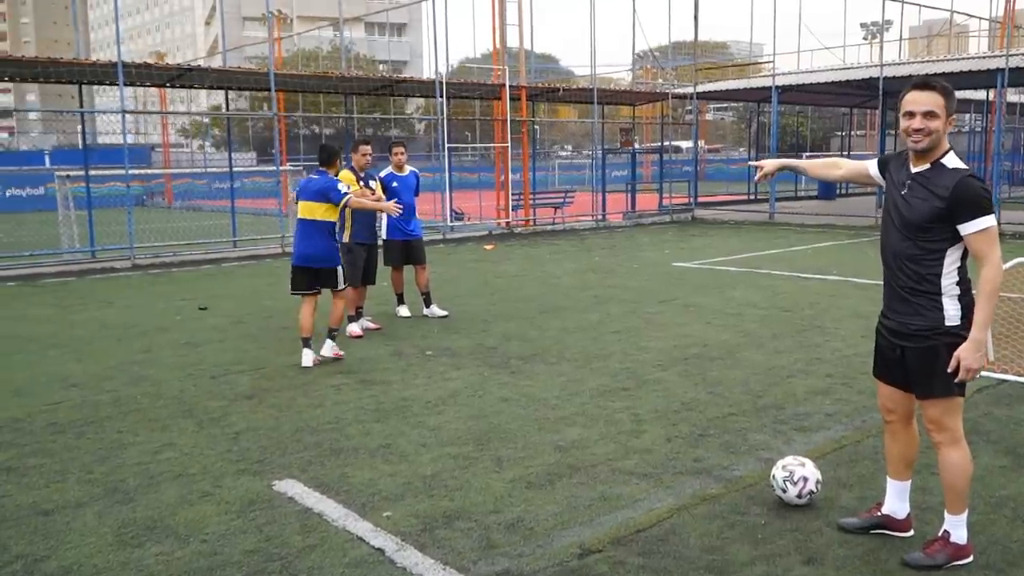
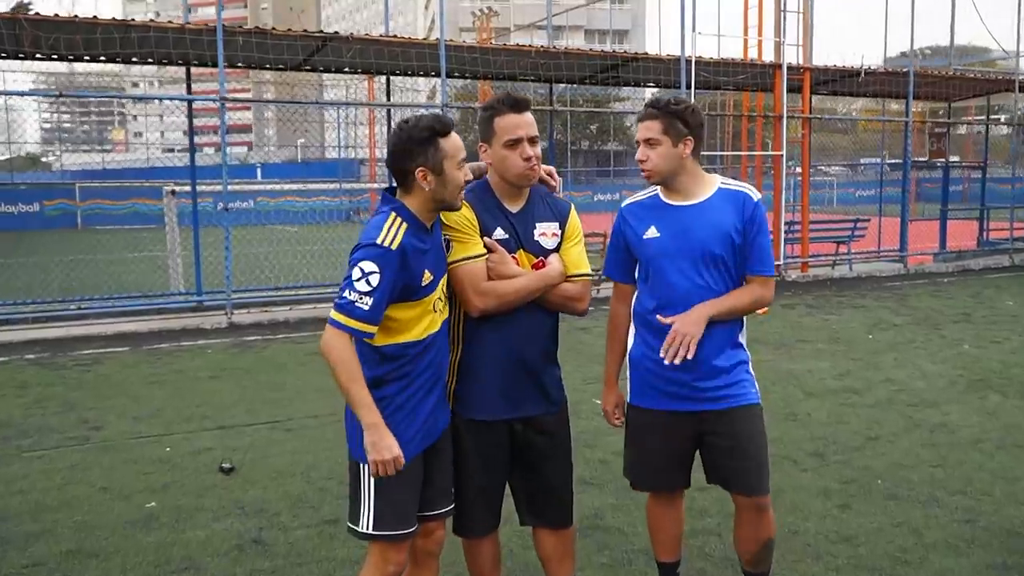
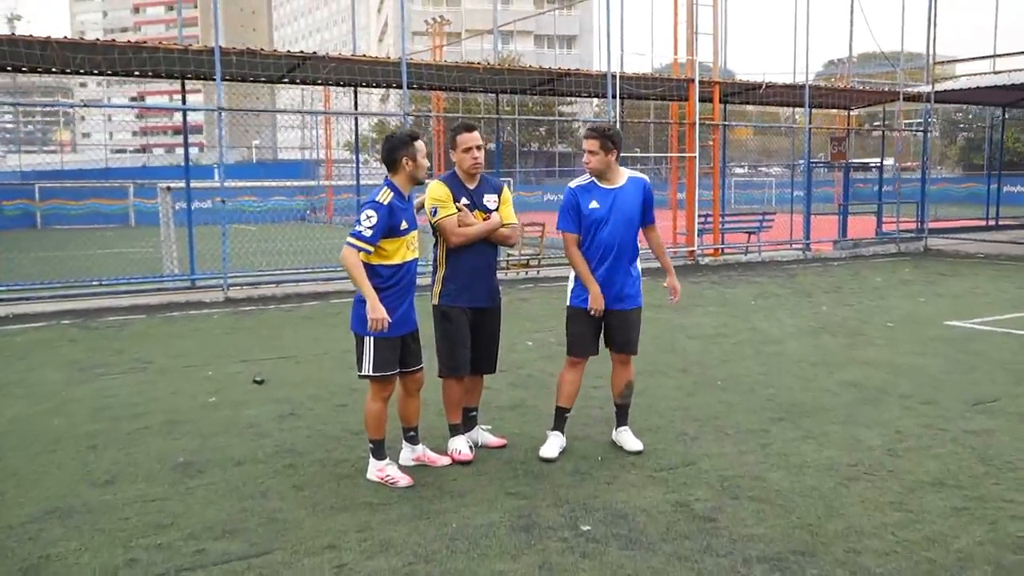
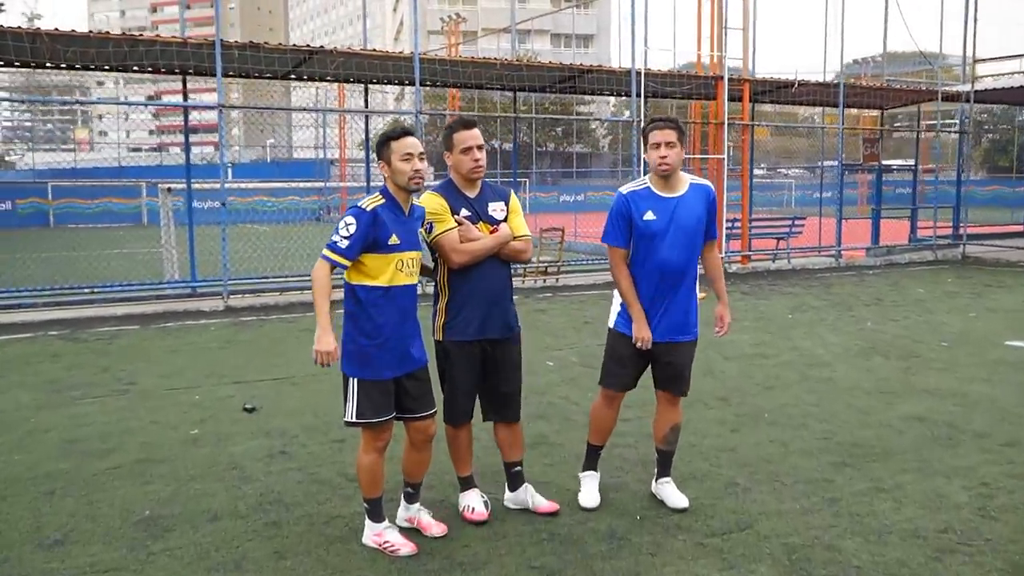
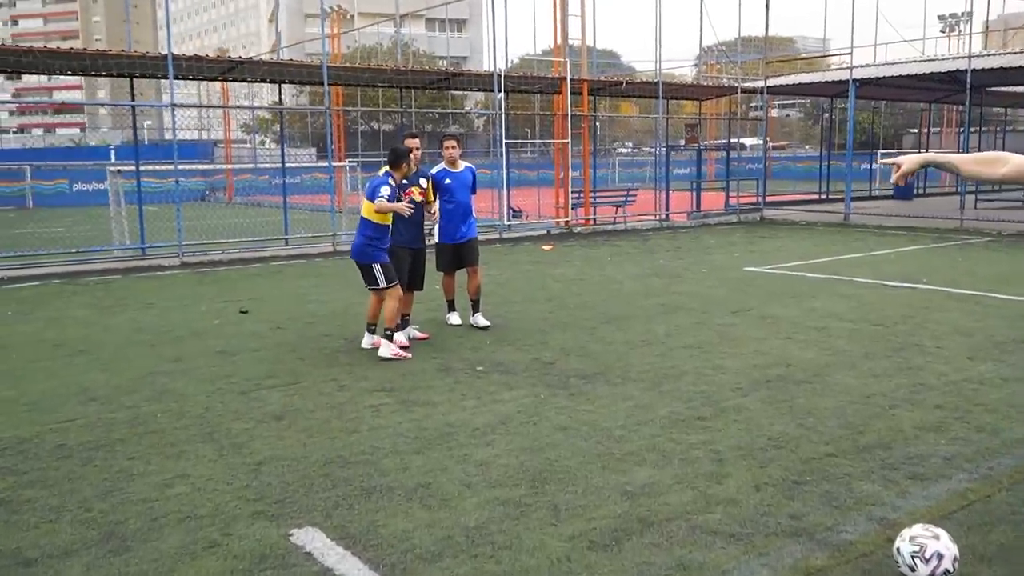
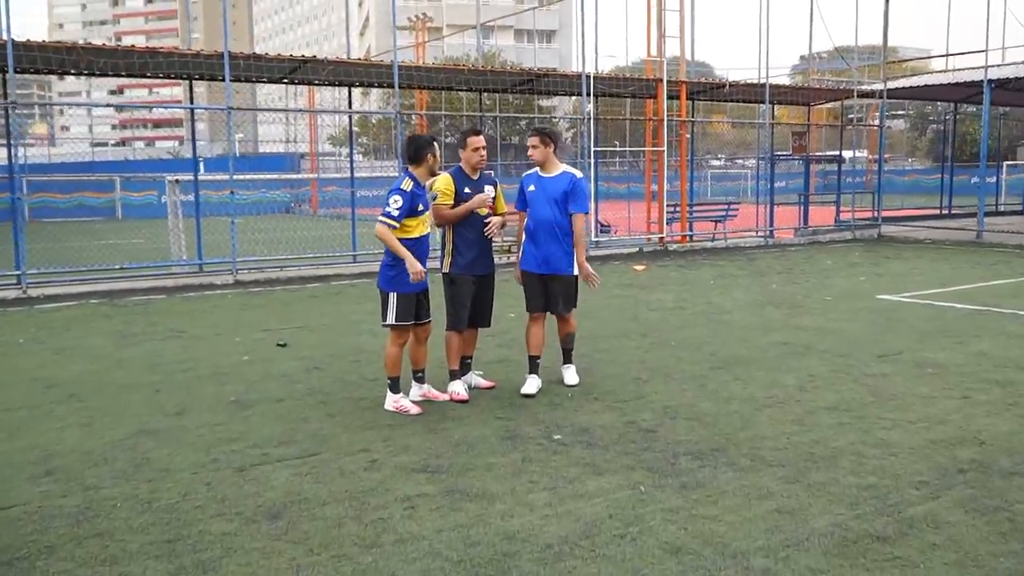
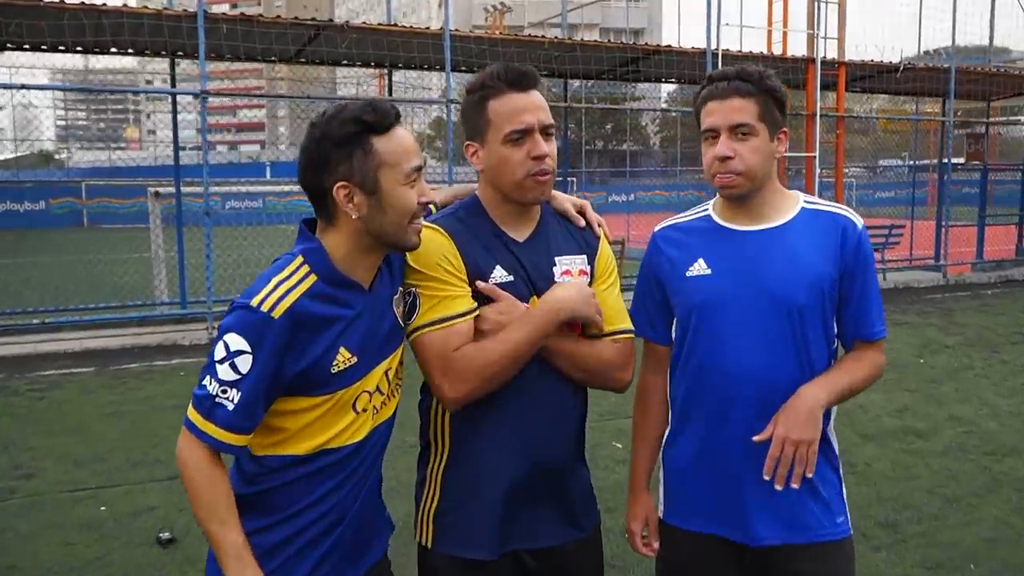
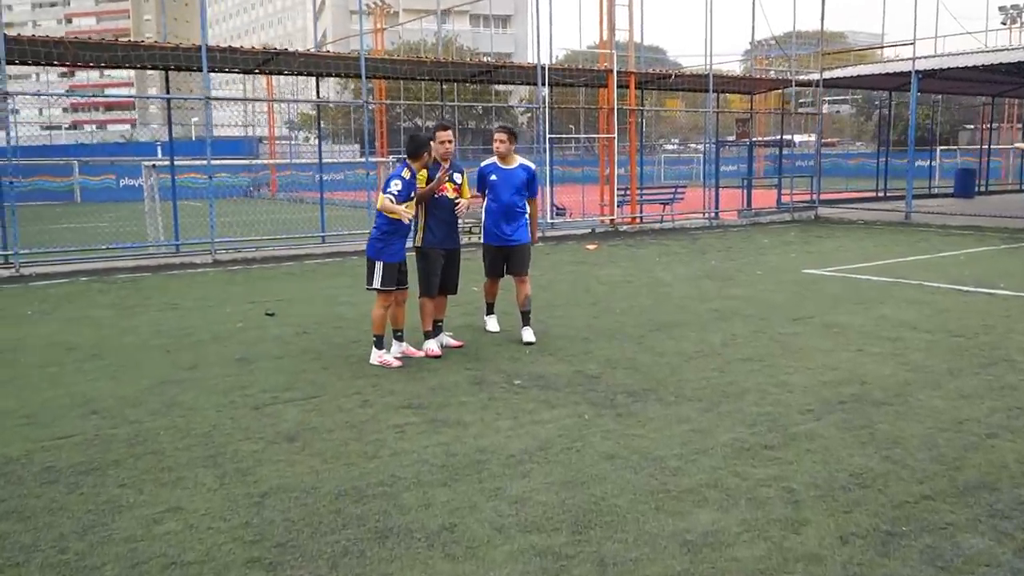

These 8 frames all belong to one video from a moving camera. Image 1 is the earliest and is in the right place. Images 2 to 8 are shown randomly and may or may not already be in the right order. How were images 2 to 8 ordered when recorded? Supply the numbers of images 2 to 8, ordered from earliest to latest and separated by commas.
5, 8, 6, 3, 4, 2, 7
